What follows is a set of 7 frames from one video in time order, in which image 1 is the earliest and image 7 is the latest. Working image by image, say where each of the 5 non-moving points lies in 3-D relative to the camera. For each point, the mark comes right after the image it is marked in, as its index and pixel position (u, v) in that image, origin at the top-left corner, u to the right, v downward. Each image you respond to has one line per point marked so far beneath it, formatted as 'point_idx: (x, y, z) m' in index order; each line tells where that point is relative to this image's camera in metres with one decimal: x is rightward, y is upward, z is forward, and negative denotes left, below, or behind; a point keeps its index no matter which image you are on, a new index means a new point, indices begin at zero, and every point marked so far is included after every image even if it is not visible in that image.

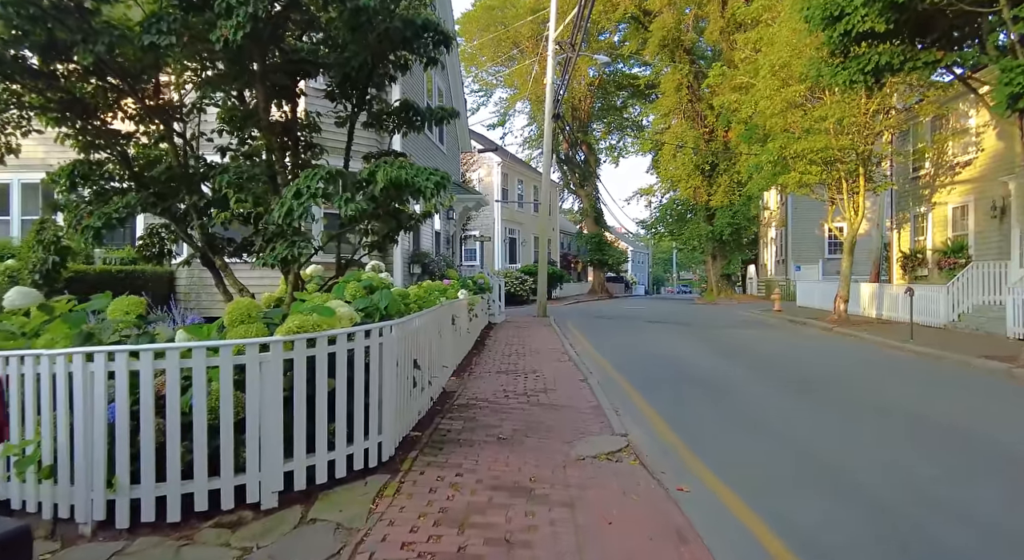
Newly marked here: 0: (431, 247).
0: (-2.1, +0.9, +15.6) m
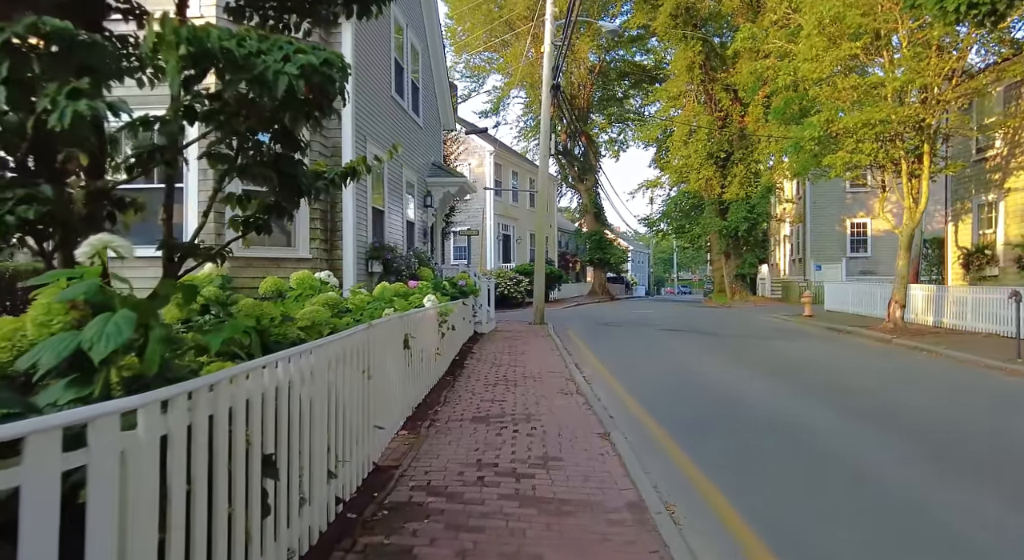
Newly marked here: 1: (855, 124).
0: (-2.4, +0.9, +12.6) m
1: (+7.8, +3.6, +13.6) m
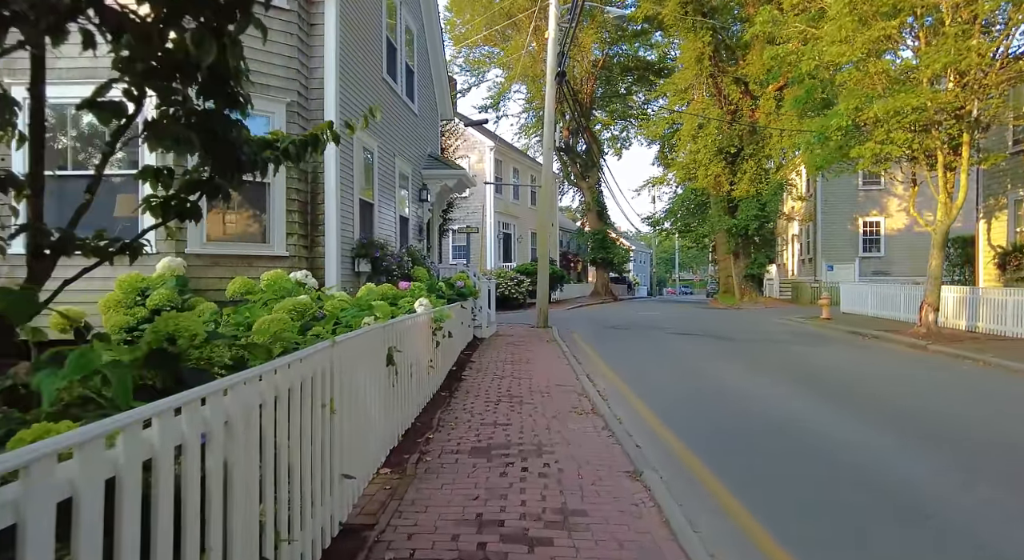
0: (-2.3, +0.9, +11.5) m
1: (+7.8, +3.6, +12.6) m
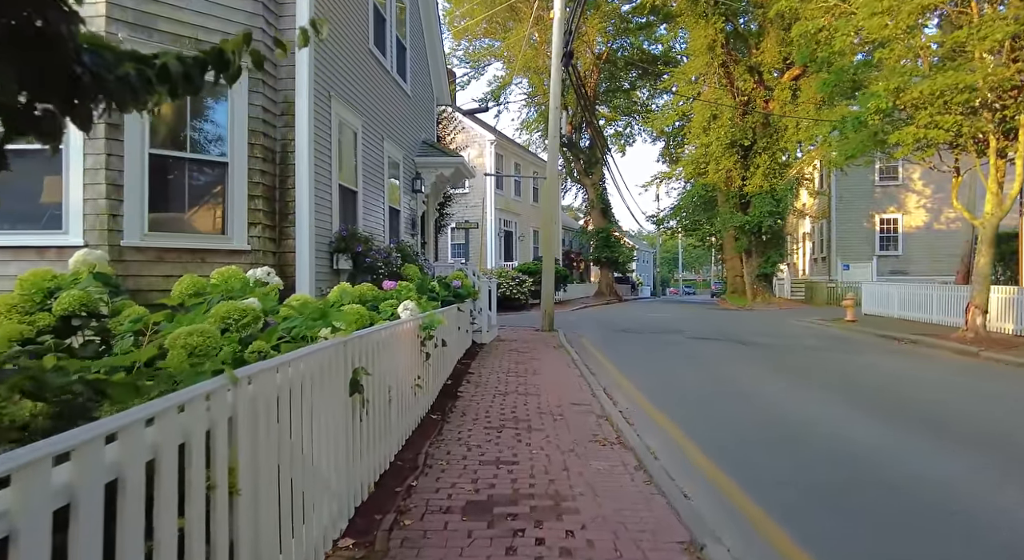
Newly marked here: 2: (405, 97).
0: (-2.2, +0.9, +10.2) m
1: (+7.9, +3.6, +11.3) m
2: (-2.1, +3.6, +11.6) m
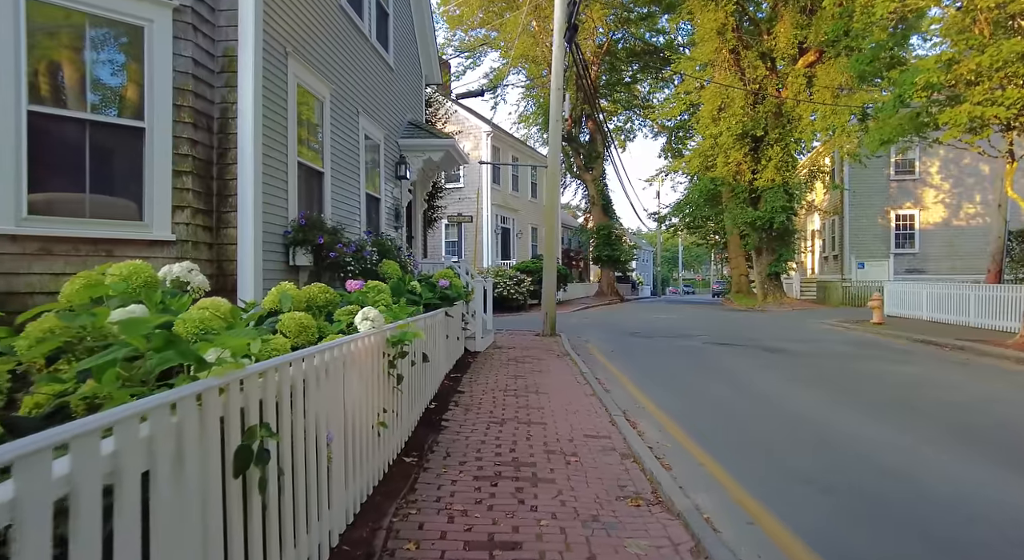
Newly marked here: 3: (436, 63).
0: (-2.3, +0.9, +8.7) m
1: (+7.9, +3.6, +9.8) m
2: (-2.2, +3.6, +10.1) m
3: (-1.8, +5.0, +13.6) m
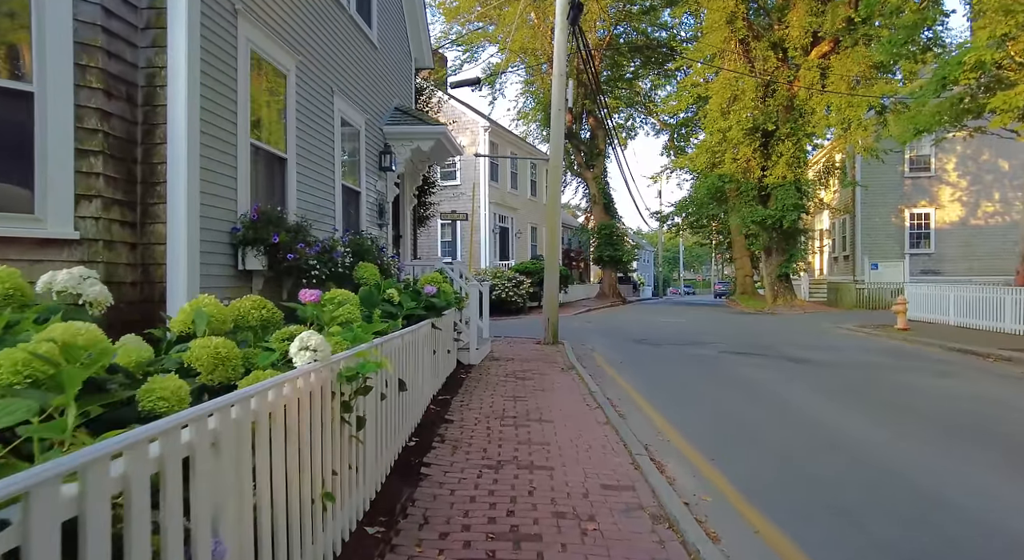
0: (-2.3, +0.8, +7.5) m
1: (+7.8, +3.5, +8.7) m
2: (-2.2, +3.5, +9.0) m
3: (-1.8, +4.9, +12.4) m
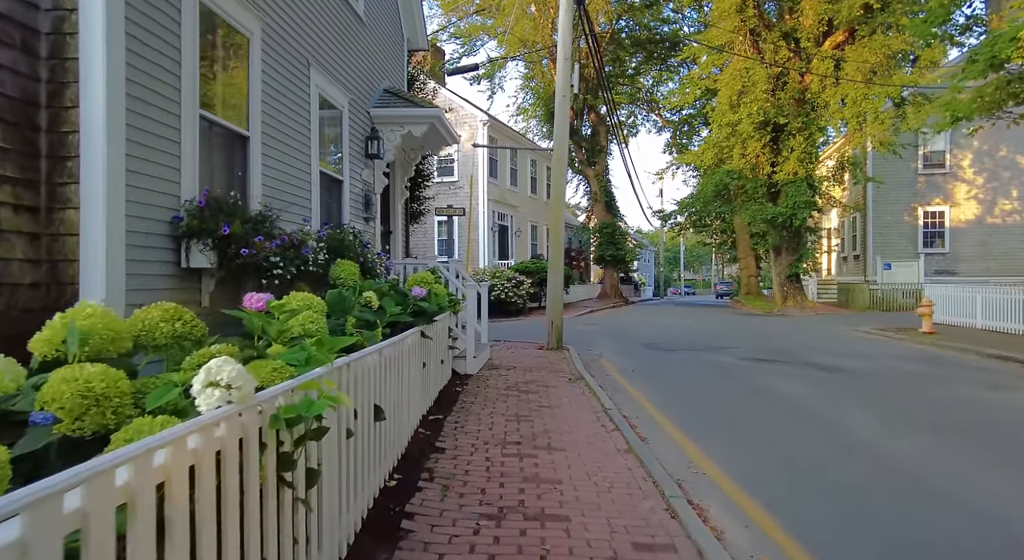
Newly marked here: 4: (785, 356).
0: (-2.3, +0.8, +6.6) m
1: (+7.9, +3.5, +7.7) m
2: (-2.2, +3.5, +8.0) m
3: (-1.8, +4.9, +11.4) m
4: (+5.6, -1.6, +12.0) m
